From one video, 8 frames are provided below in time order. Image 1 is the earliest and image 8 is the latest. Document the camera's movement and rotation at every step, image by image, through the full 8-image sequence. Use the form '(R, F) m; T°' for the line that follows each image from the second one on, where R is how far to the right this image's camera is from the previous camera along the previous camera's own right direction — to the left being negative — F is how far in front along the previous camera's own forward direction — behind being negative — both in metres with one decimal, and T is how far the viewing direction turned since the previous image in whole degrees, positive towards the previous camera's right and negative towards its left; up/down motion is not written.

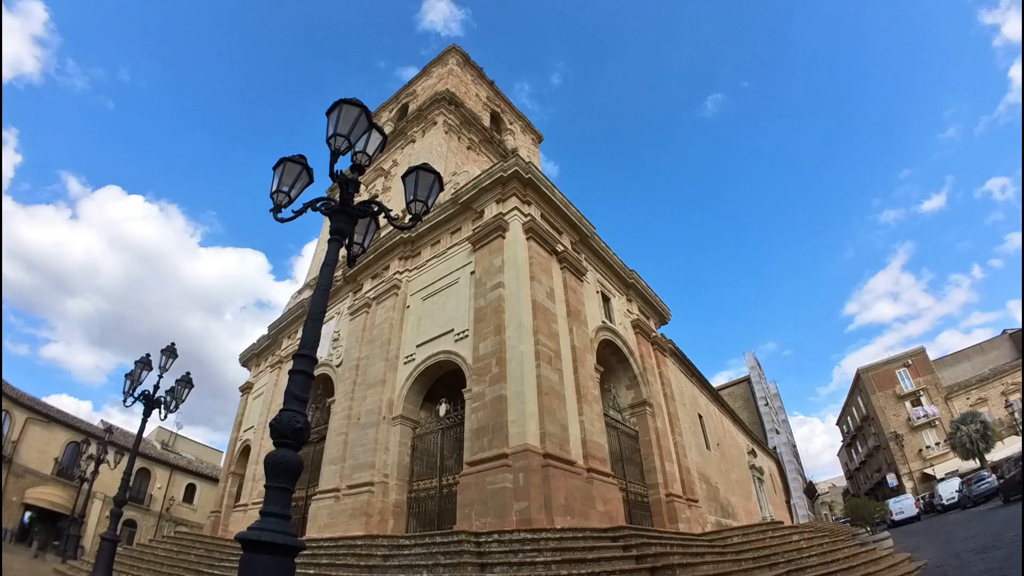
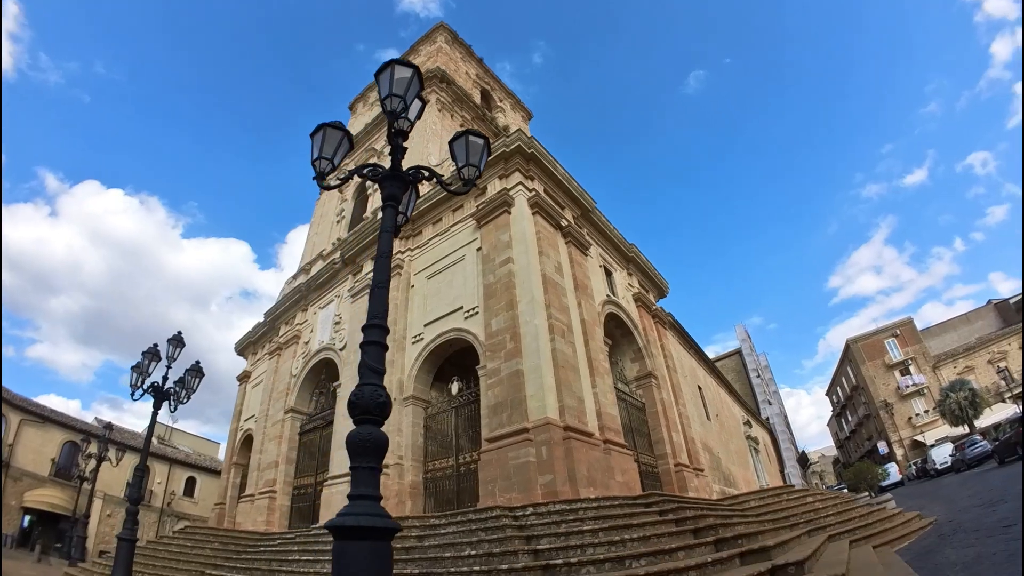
(-0.4, +0.2) m; +1°
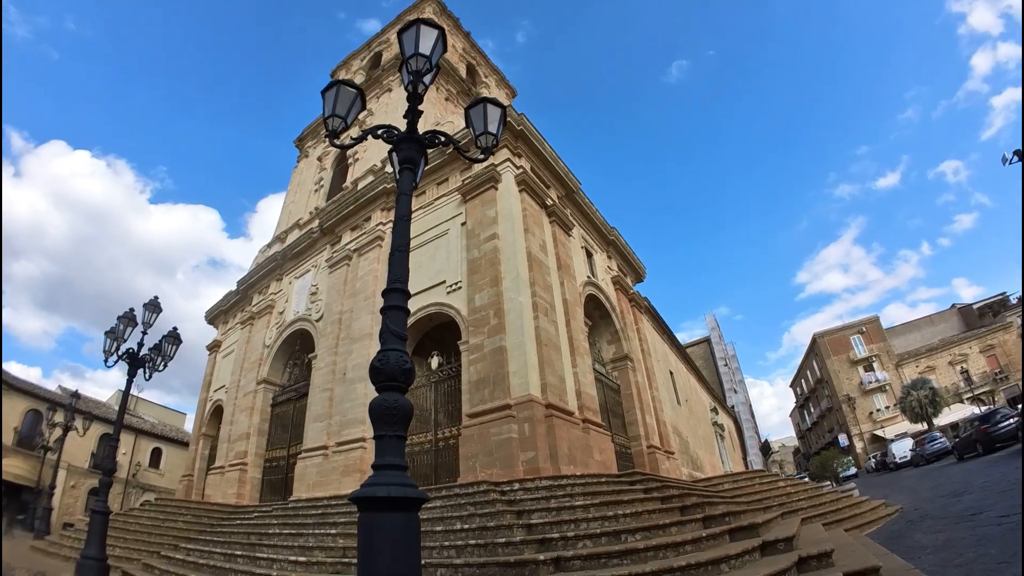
(-0.2, +0.1) m; +3°
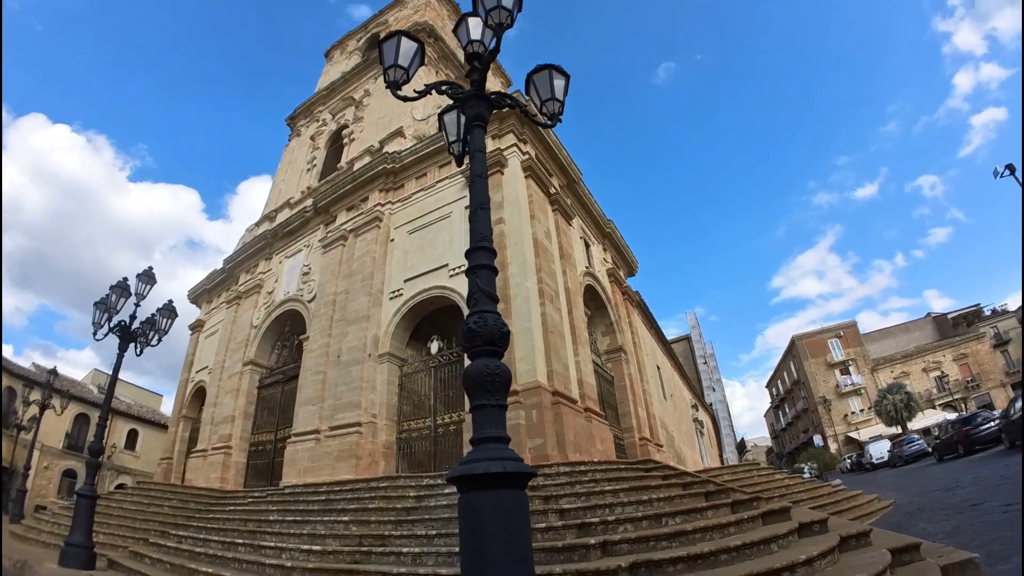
(-0.5, +0.2) m; +2°
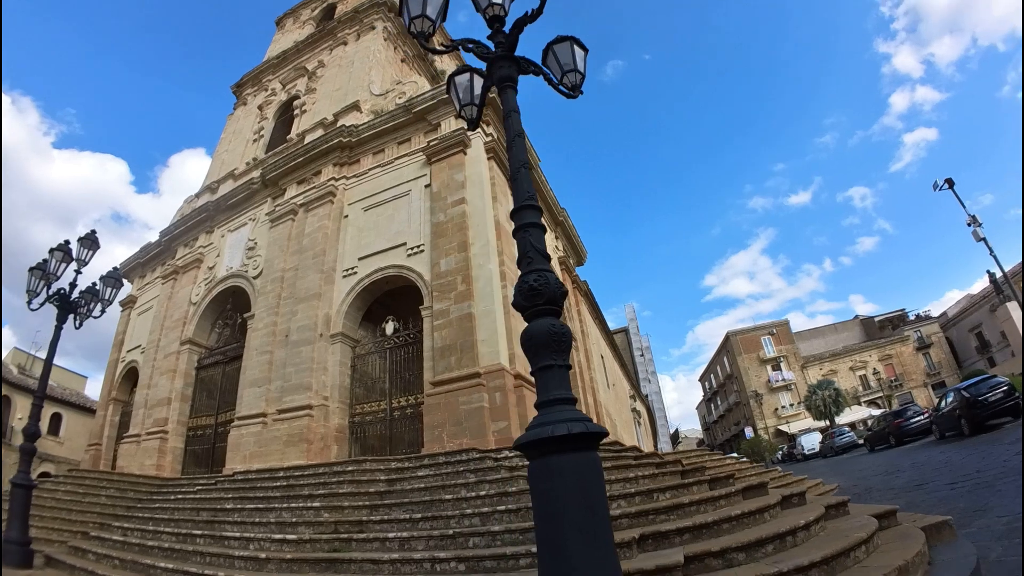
(-0.3, +0.1) m; +6°
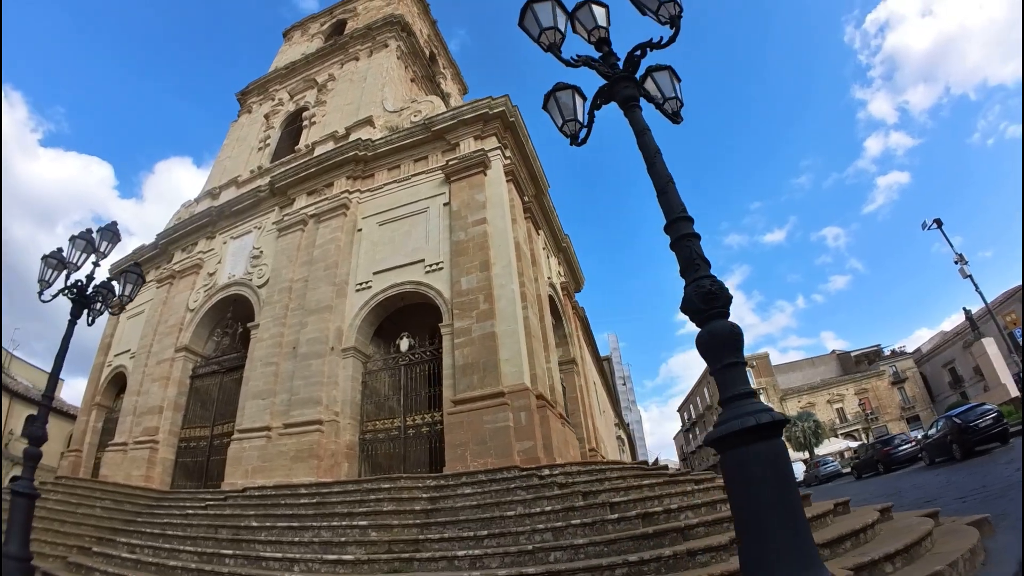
(-0.8, 0.0) m; +2°
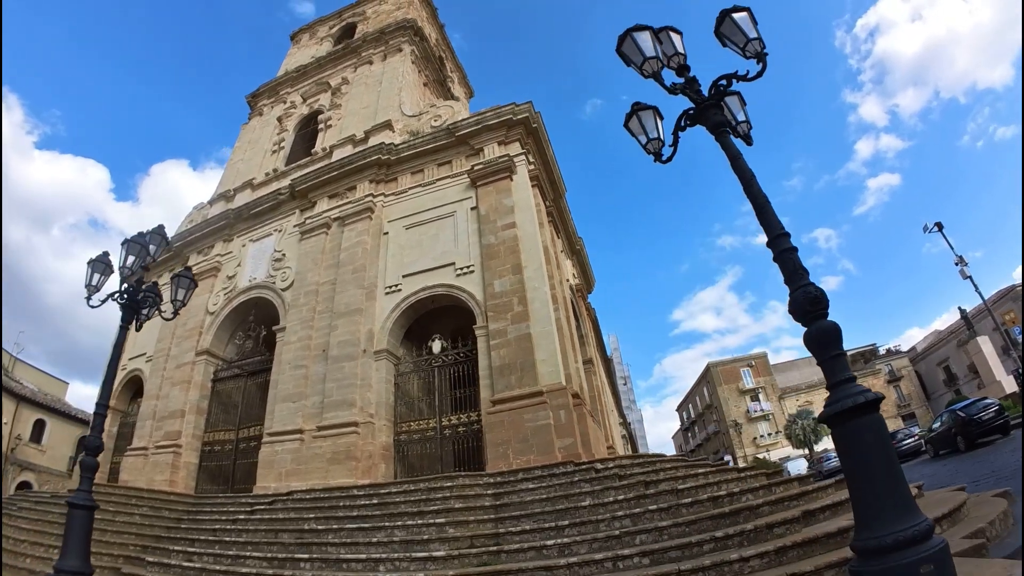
(-0.7, -0.2) m; +1°
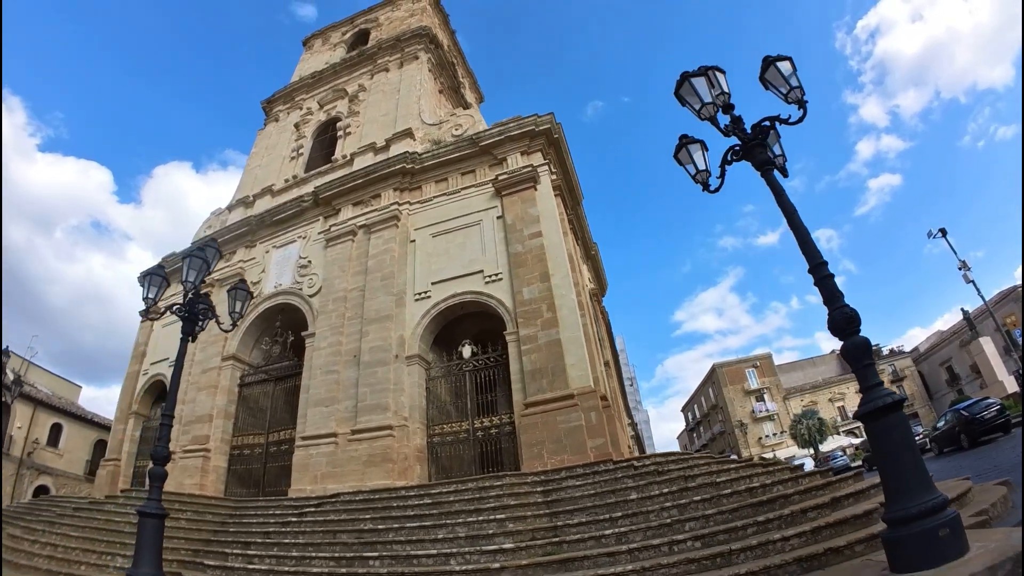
(-0.6, -0.3) m; 0°
